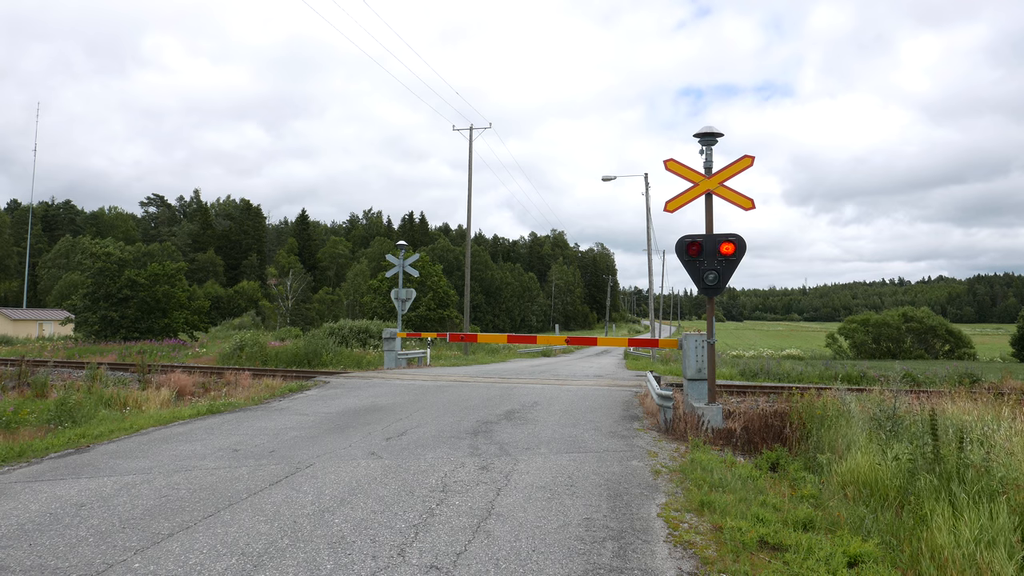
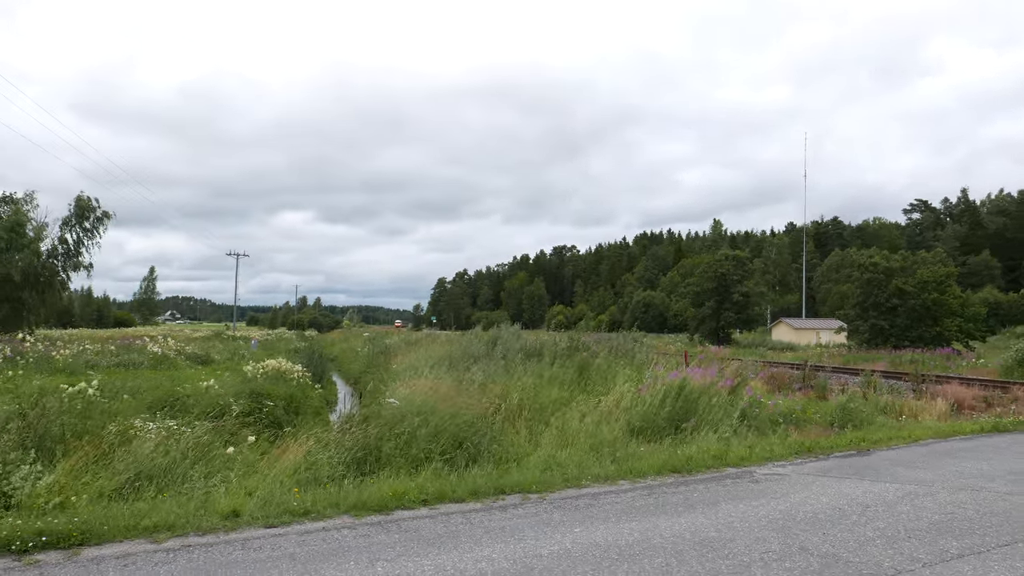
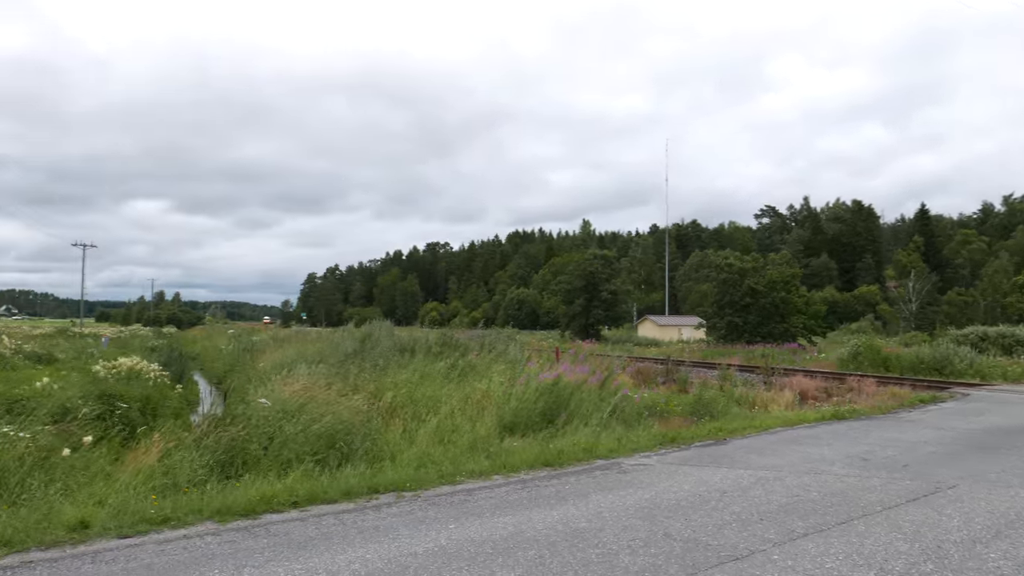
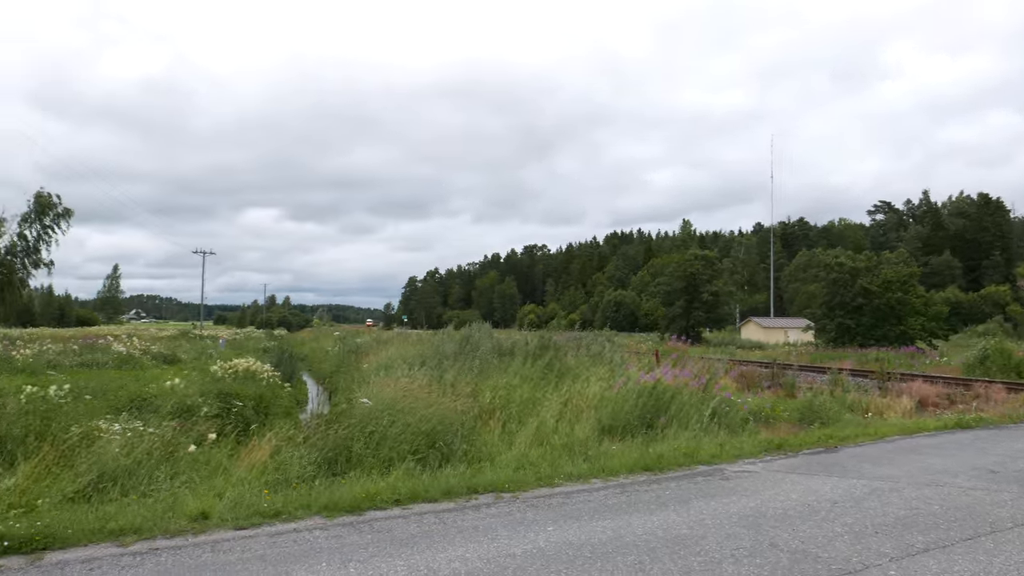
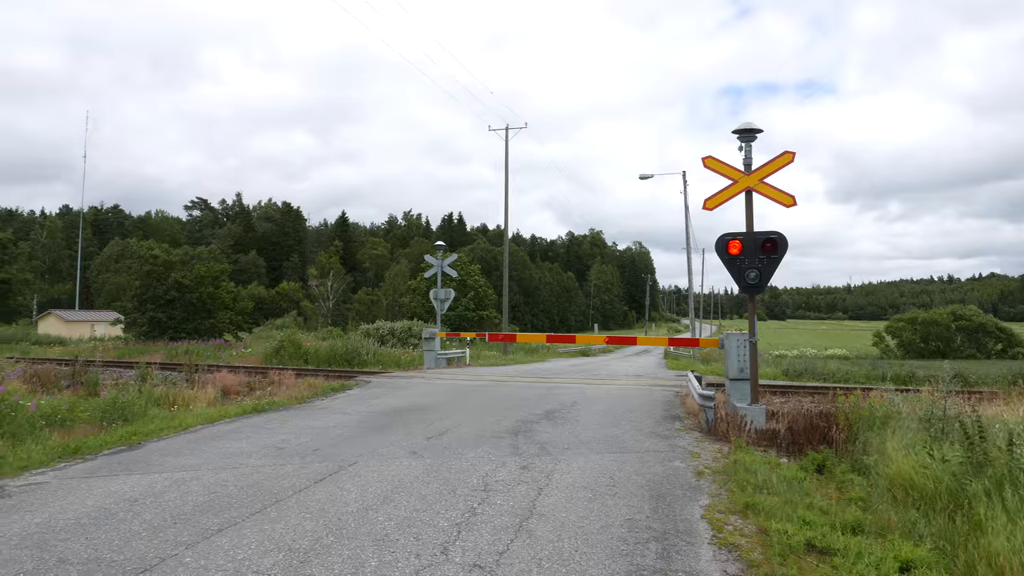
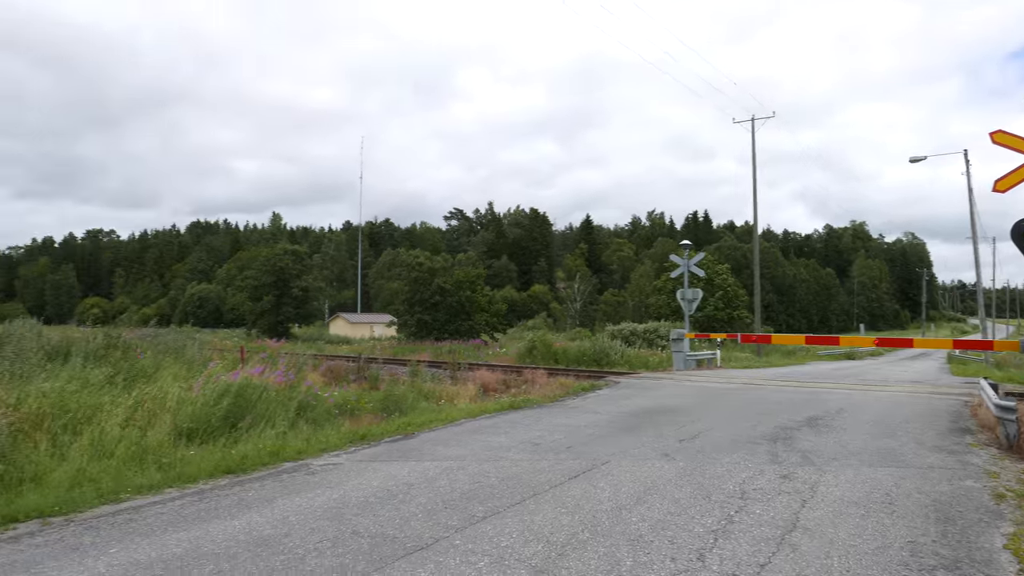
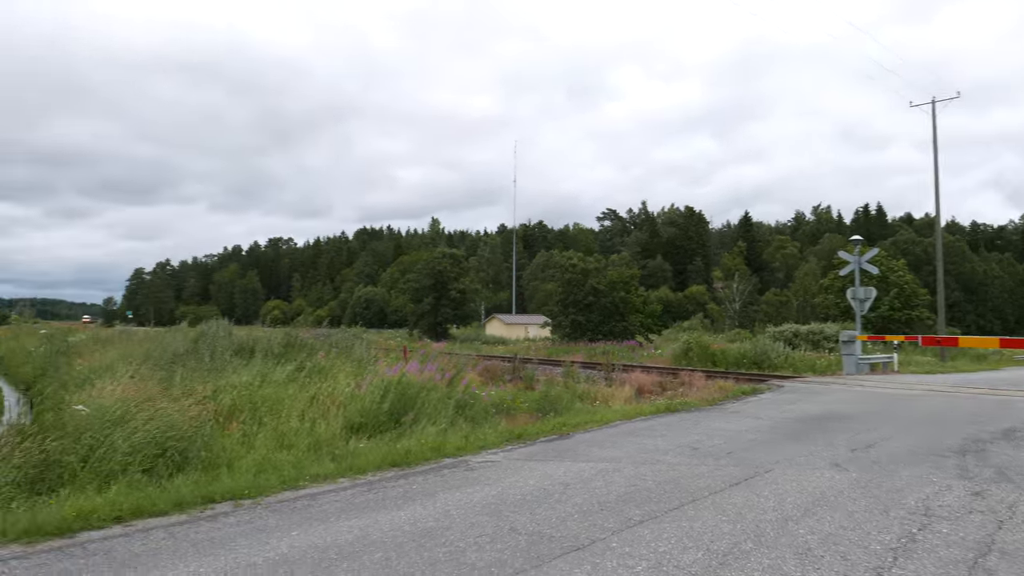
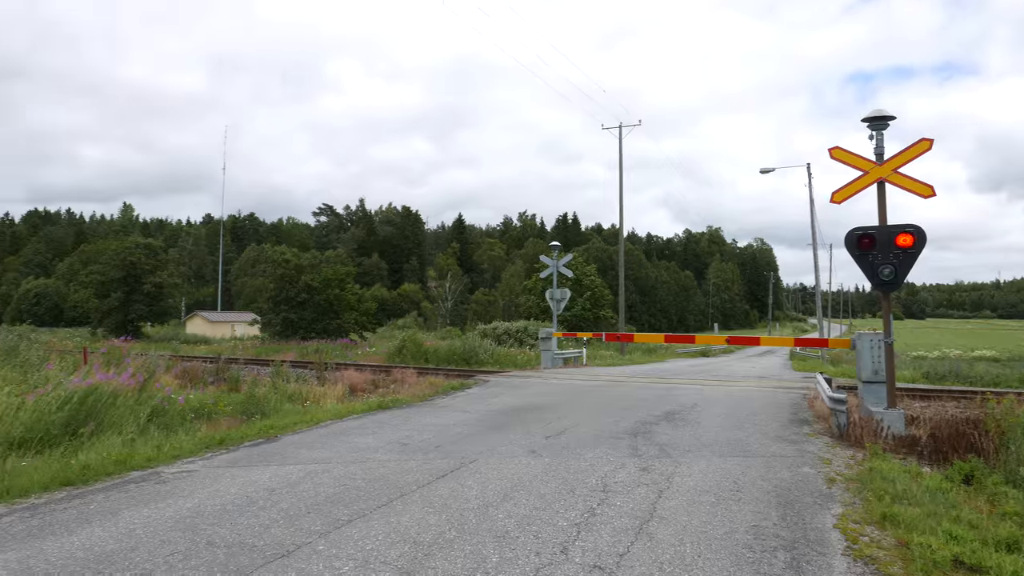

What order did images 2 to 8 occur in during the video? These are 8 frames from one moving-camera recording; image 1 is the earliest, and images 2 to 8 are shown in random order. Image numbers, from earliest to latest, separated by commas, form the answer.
5, 8, 6, 7, 3, 4, 2
